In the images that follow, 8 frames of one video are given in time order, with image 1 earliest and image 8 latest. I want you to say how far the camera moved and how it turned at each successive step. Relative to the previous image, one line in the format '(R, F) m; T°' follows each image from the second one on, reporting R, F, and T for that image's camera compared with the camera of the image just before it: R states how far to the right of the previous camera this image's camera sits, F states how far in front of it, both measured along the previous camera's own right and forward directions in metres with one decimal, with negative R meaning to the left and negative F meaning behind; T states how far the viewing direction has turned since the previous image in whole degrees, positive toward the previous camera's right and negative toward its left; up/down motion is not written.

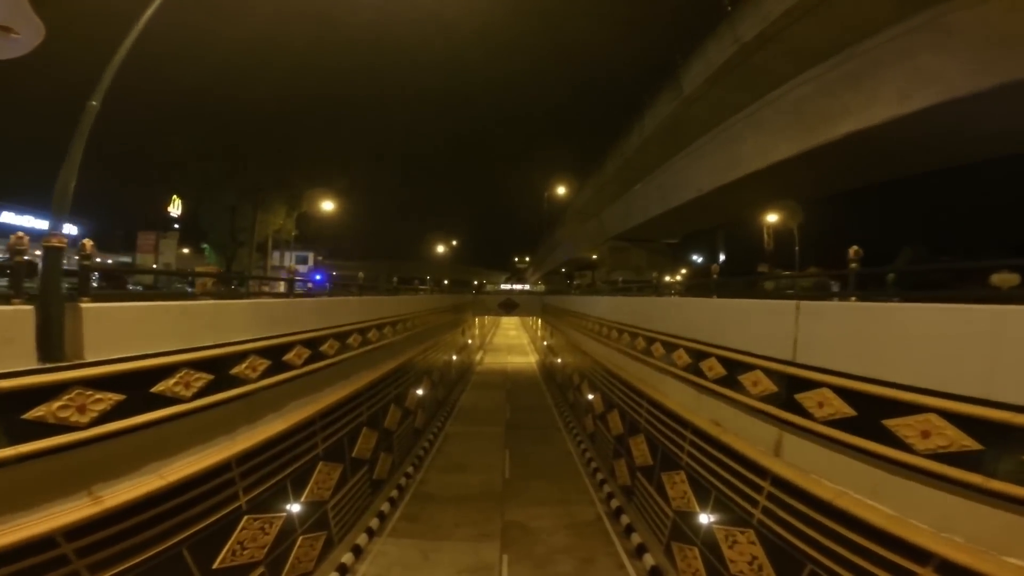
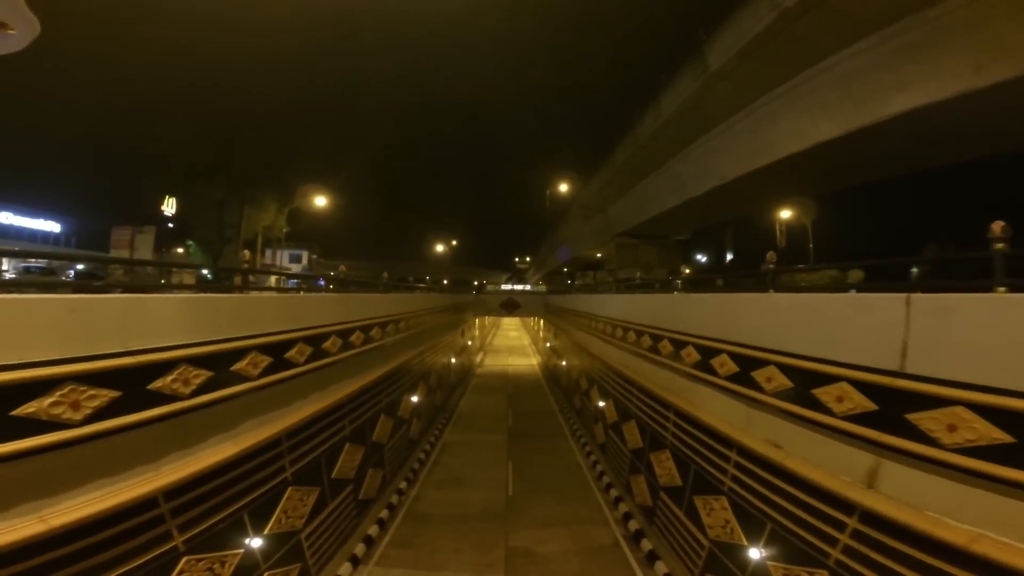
(-0.1, +0.7) m; 0°
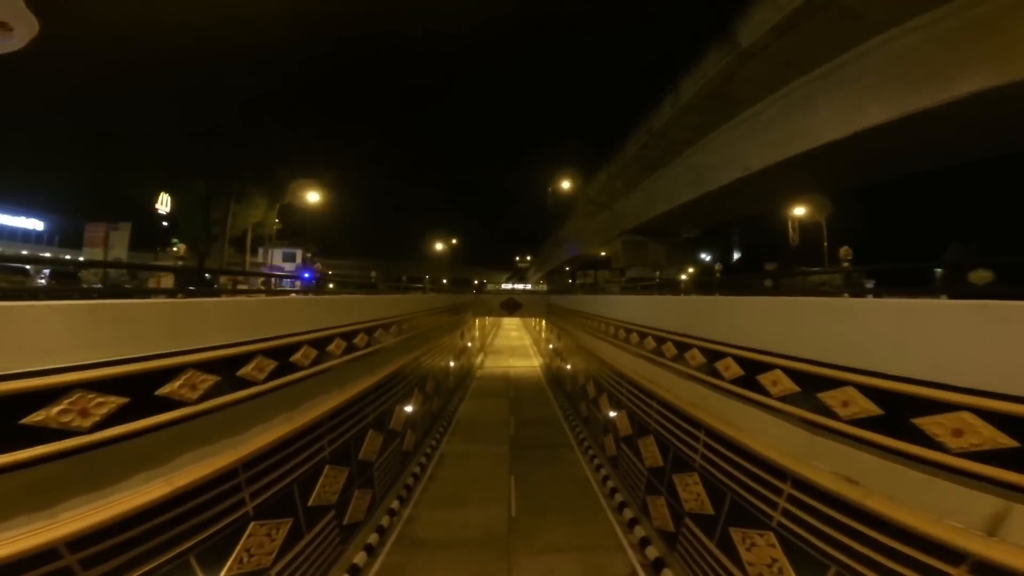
(0.0, +0.6) m; 0°
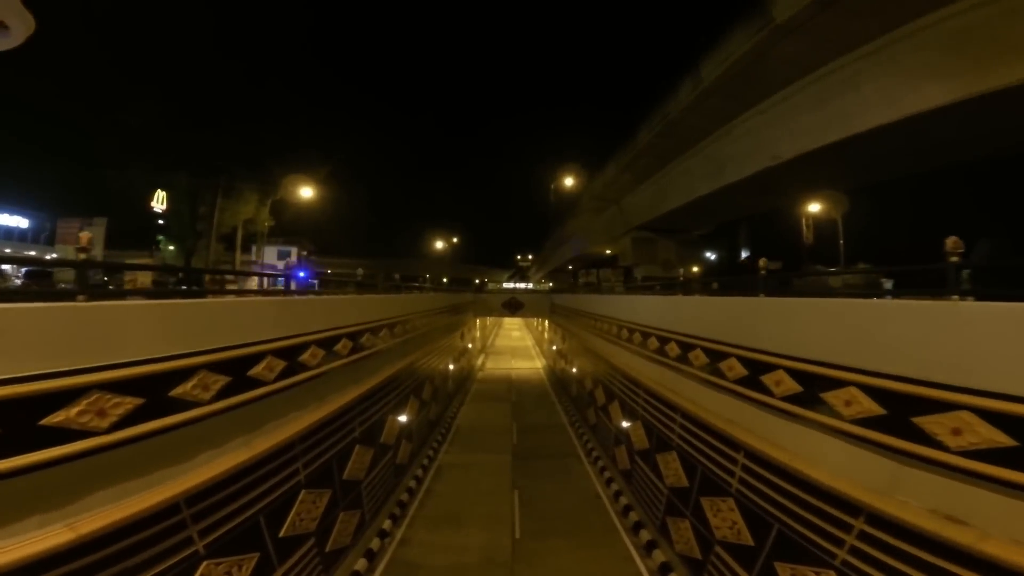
(0.0, +0.5) m; 0°
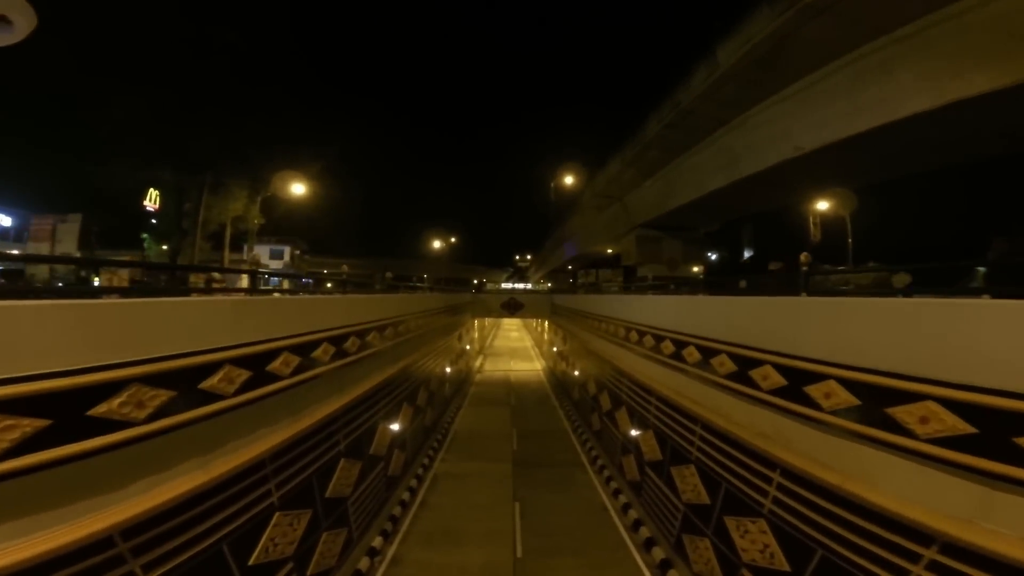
(0.0, +0.4) m; 0°
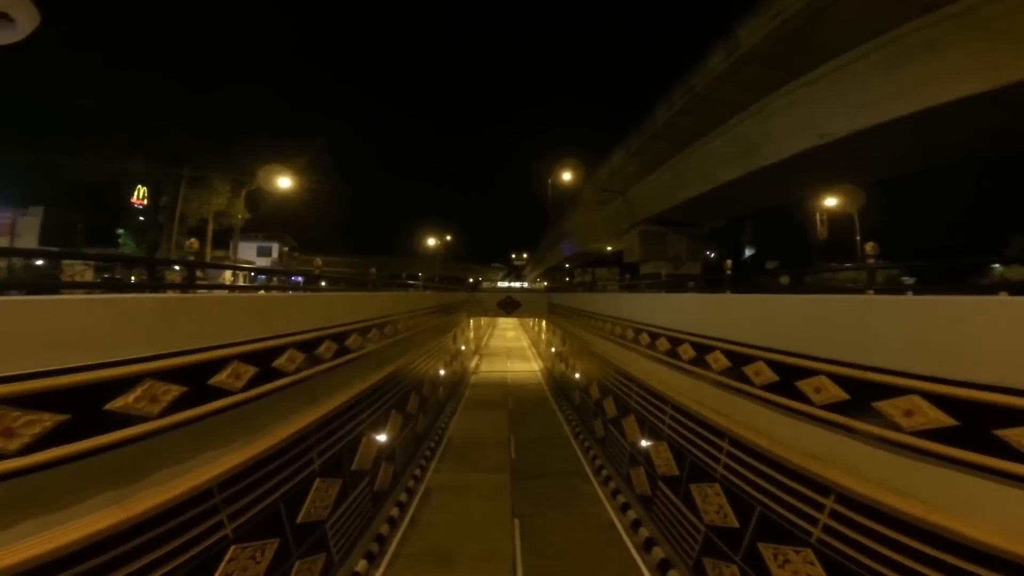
(0.0, +0.5) m; +1°
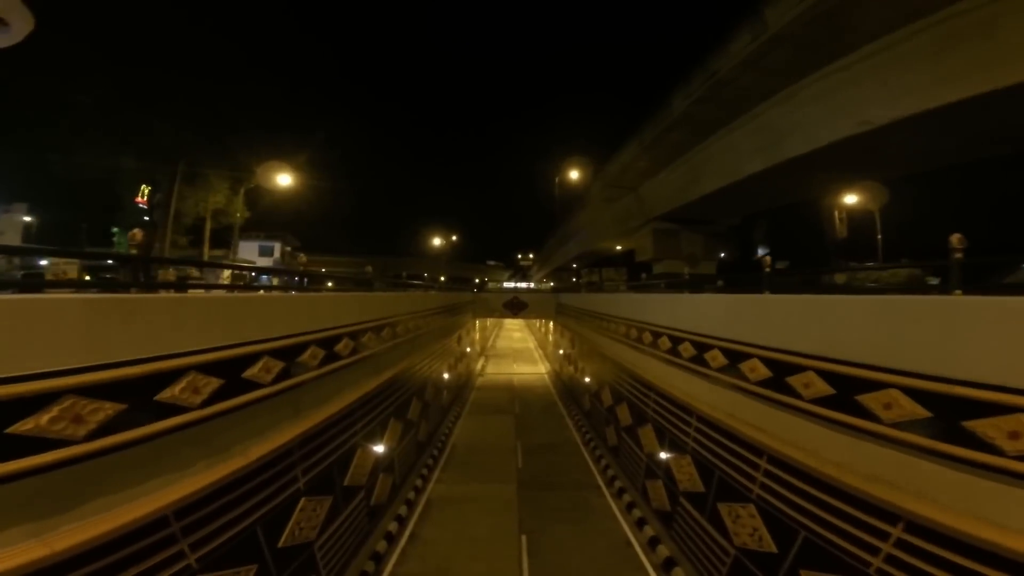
(0.0, +0.4) m; -1°
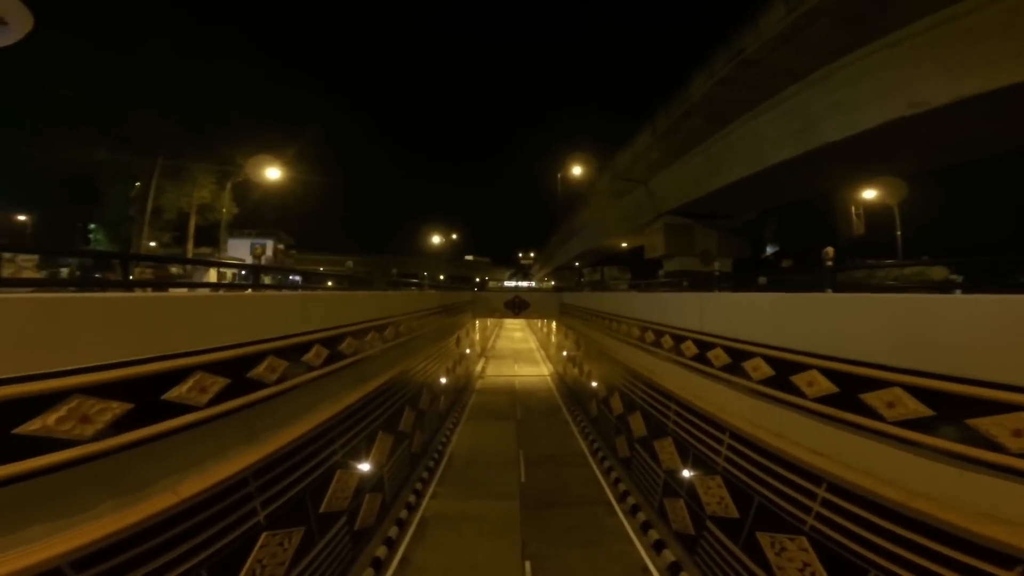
(0.0, +0.5) m; 0°
